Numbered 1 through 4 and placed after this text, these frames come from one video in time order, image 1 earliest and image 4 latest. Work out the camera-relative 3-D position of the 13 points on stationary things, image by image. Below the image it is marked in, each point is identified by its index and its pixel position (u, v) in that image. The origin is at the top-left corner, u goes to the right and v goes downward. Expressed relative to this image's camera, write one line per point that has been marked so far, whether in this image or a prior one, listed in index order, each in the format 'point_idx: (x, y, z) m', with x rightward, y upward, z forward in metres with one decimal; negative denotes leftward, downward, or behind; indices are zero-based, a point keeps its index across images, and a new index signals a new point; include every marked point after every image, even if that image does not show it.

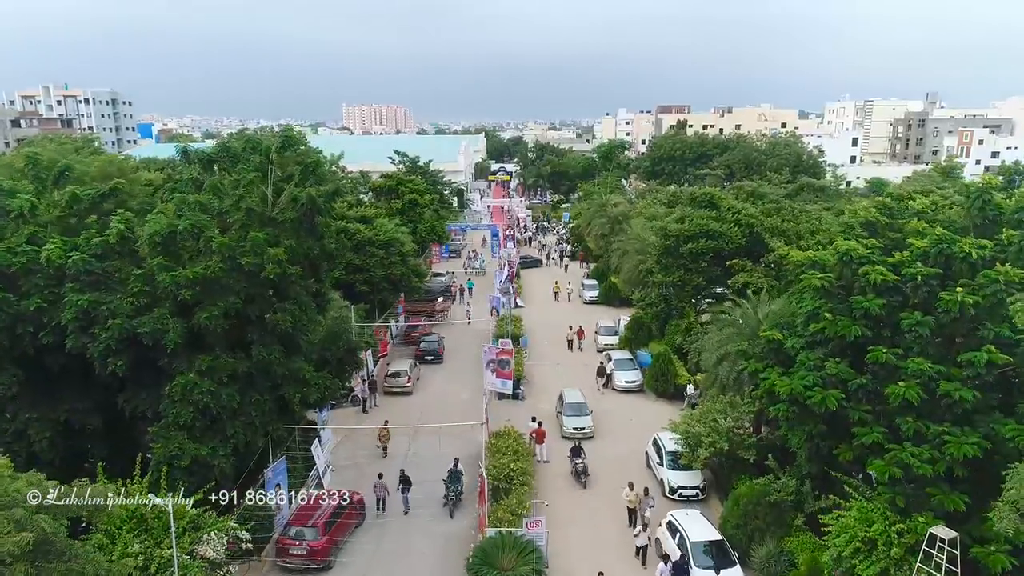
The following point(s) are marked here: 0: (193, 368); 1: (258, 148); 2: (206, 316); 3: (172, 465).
0: (-5.7, -1.4, +12.8) m
1: (-5.5, +3.0, +15.4) m
2: (-5.3, -0.5, +12.2) m
3: (-5.9, -3.1, +12.3) m
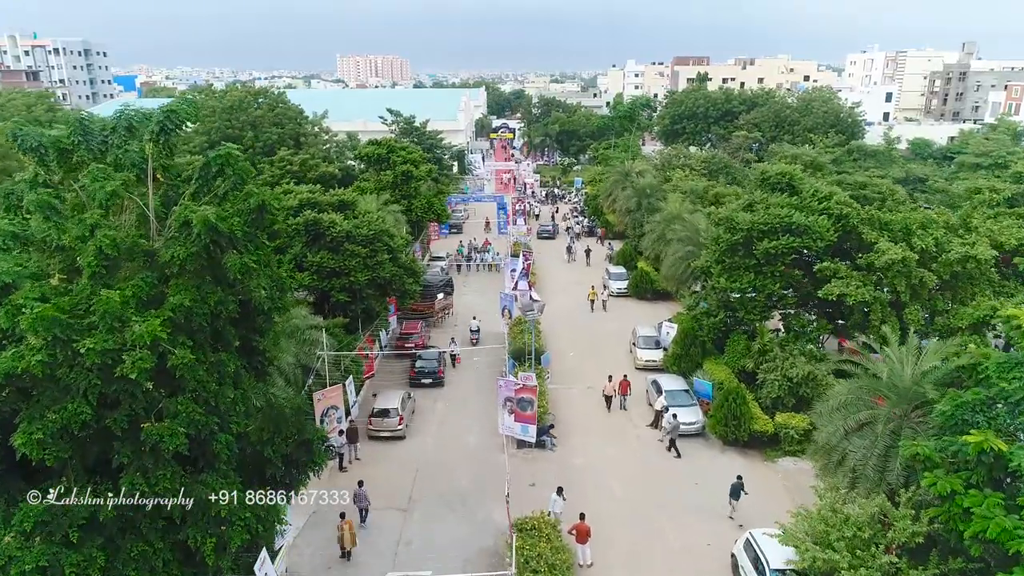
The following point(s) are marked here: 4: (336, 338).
0: (-5.2, -2.4, +7.4) m
1: (-4.9, +2.2, +9.7) m
2: (-4.7, -1.5, +6.8) m
3: (-5.3, -4.1, +7.0) m
4: (-4.6, -1.3, +18.4) m
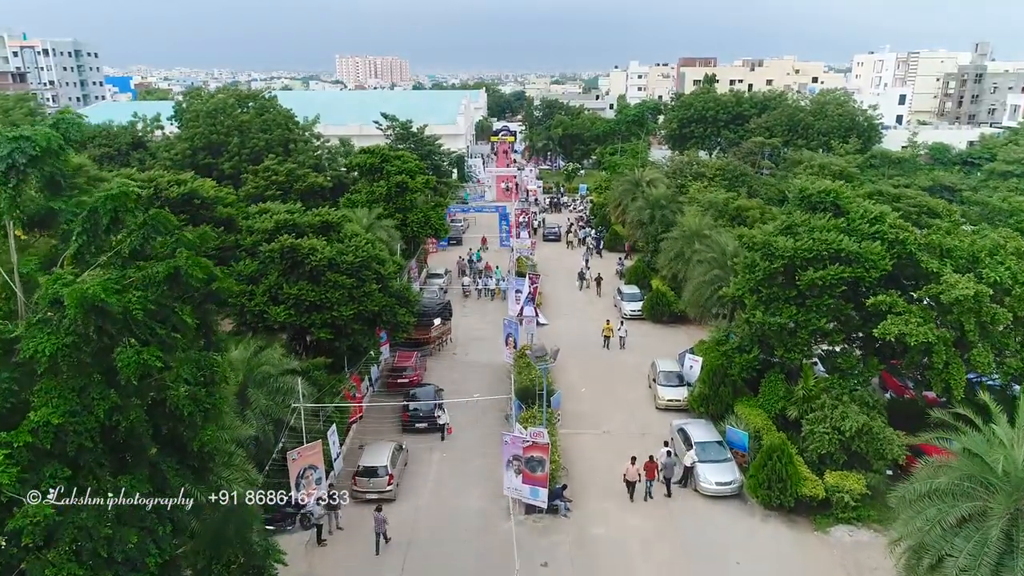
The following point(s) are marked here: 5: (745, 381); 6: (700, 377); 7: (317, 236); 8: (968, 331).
0: (-5.0, -3.2, +4.9) m
1: (-4.8, +1.4, +7.3) m
2: (-4.5, -2.3, +4.4) m
3: (-5.2, -4.9, +4.6) m
4: (-4.4, -2.1, +16.0) m
5: (+6.0, -2.4, +18.2) m
6: (+5.0, -2.4, +18.8) m
7: (-4.8, +1.3, +17.6) m
8: (+9.7, -0.9, +15.1) m
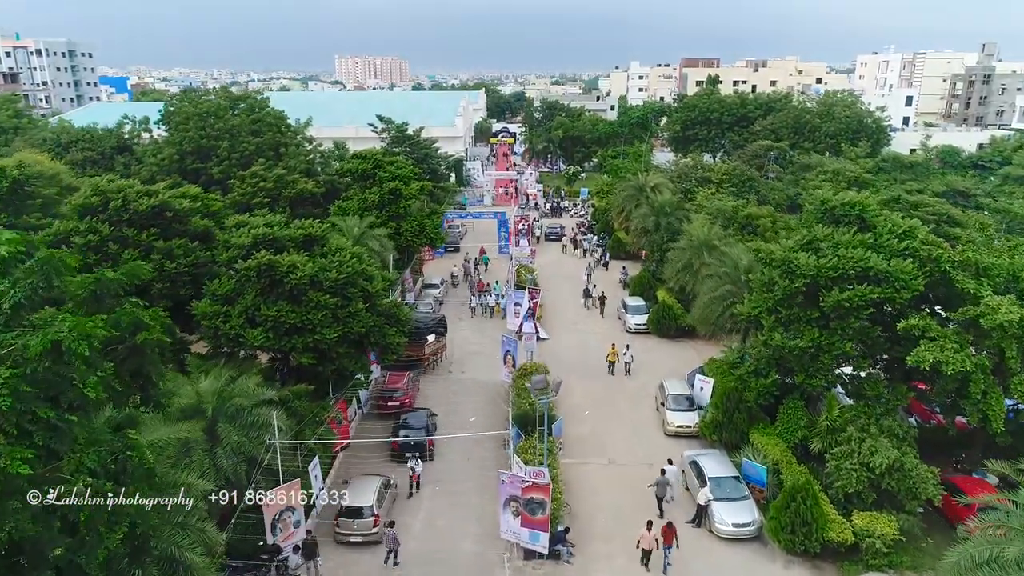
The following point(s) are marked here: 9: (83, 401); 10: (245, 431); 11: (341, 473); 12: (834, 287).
0: (-5.0, -3.7, +3.6) m
1: (-4.8, +1.0, +6.0) m
2: (-4.6, -2.8, +3.0) m
3: (-5.2, -5.3, +3.3) m
4: (-4.4, -2.5, +14.7) m
5: (+6.0, -2.9, +16.8) m
6: (+5.0, -2.8, +17.5) m
7: (-4.9, +0.8, +16.3) m
8: (+9.7, -1.4, +13.8) m
9: (-3.1, -0.8, +5.5) m
10: (-4.9, -2.6, +13.0) m
11: (-3.9, -4.2, +15.9) m
12: (+6.8, +0.1, +15.0) m
